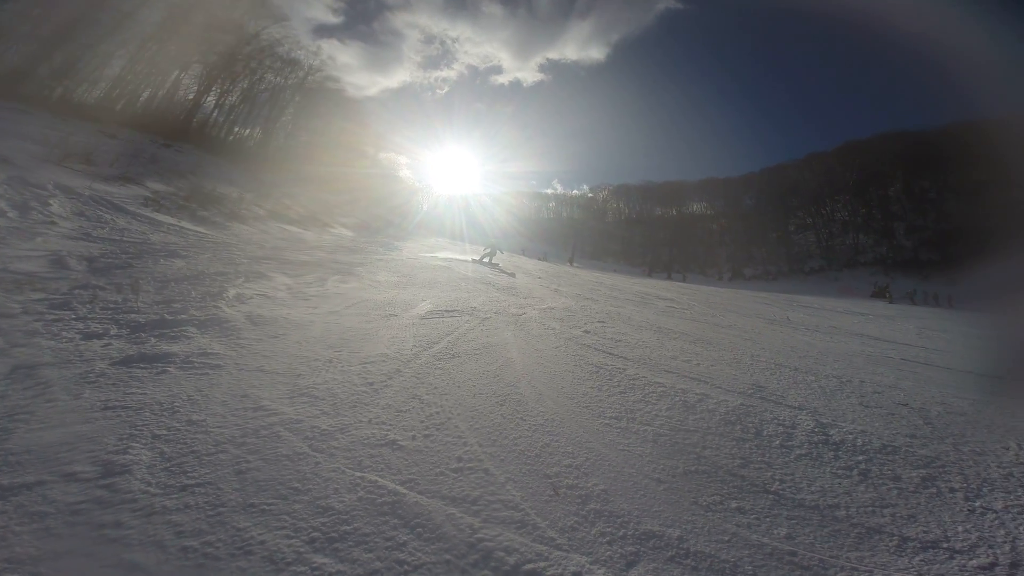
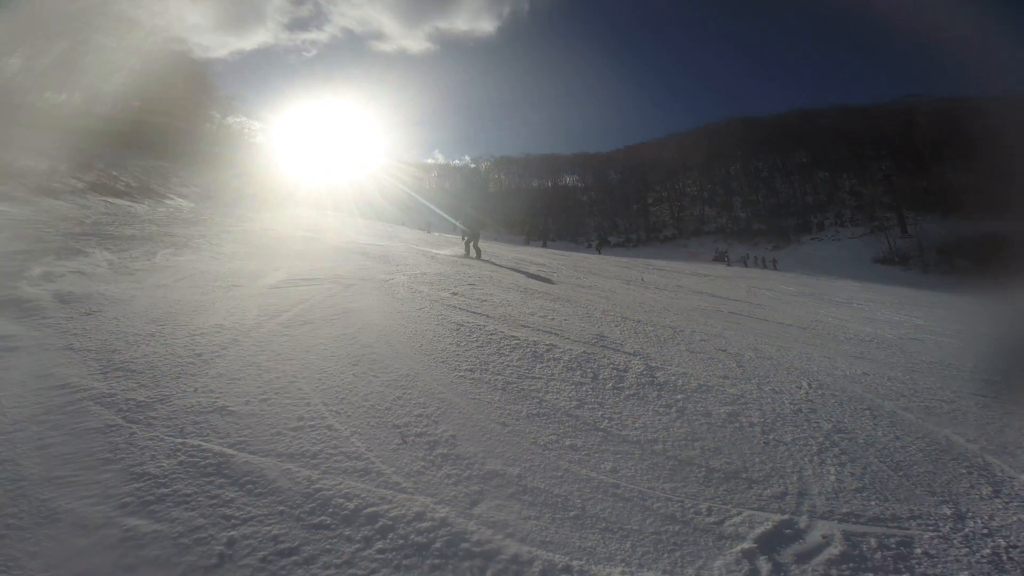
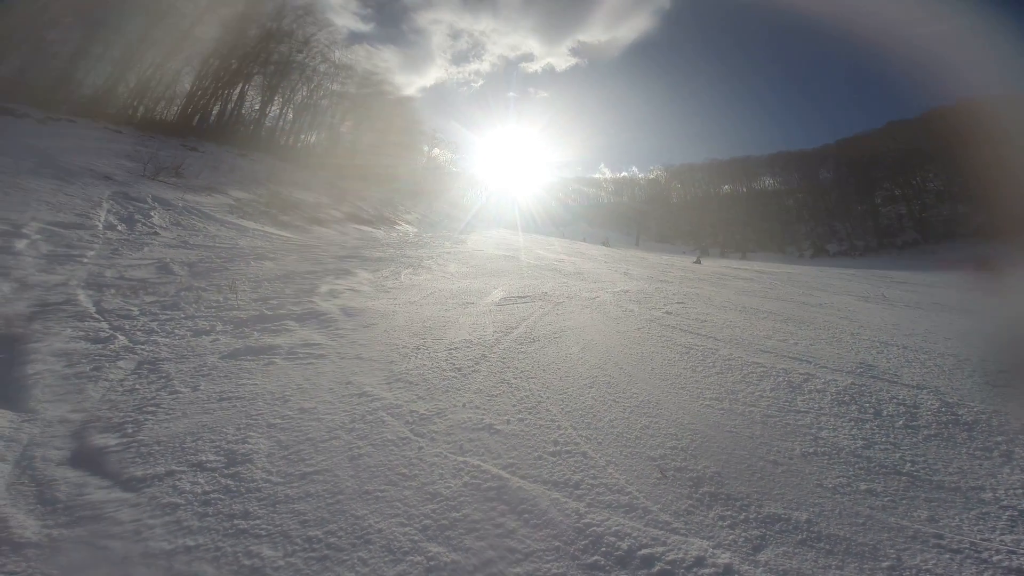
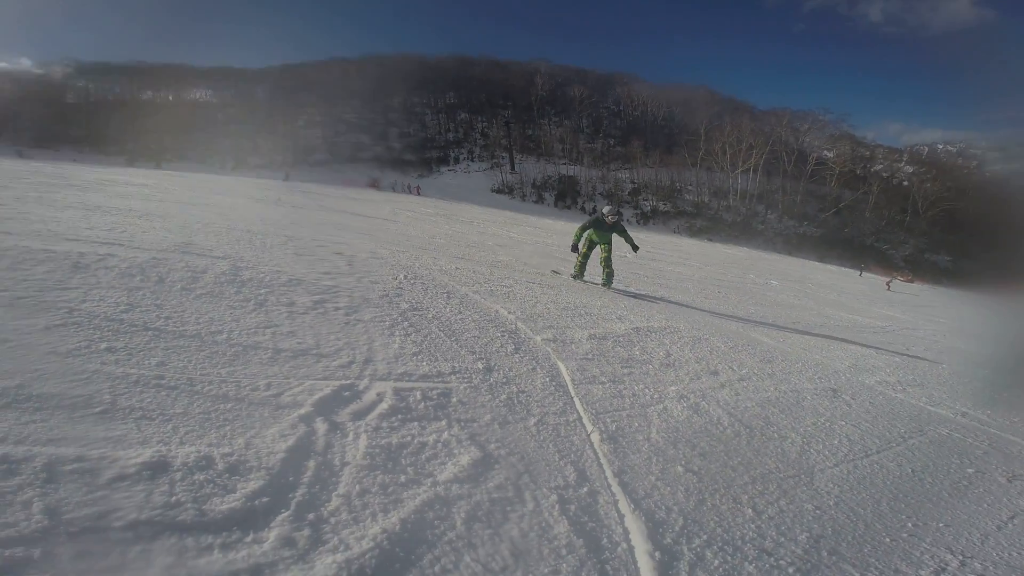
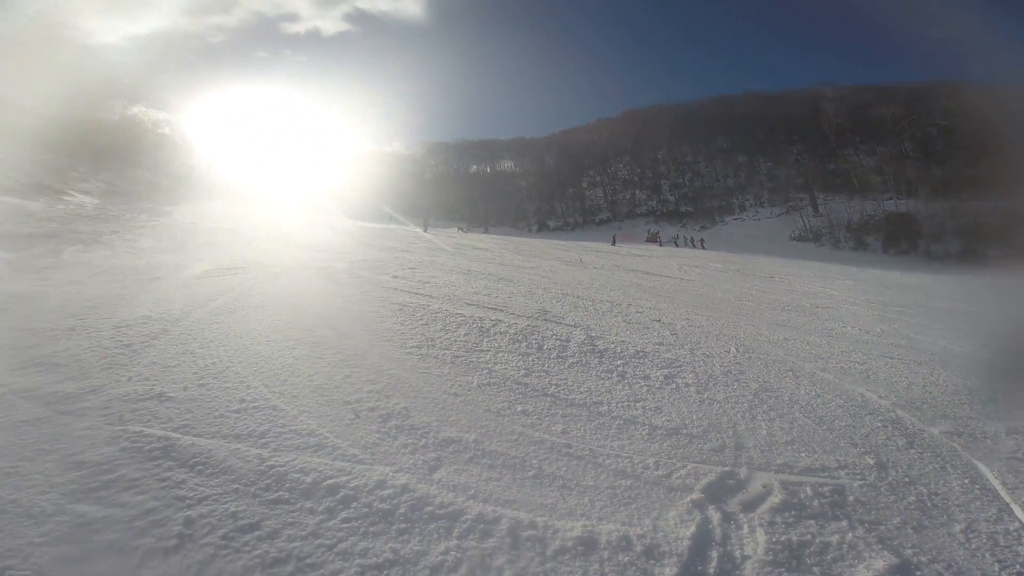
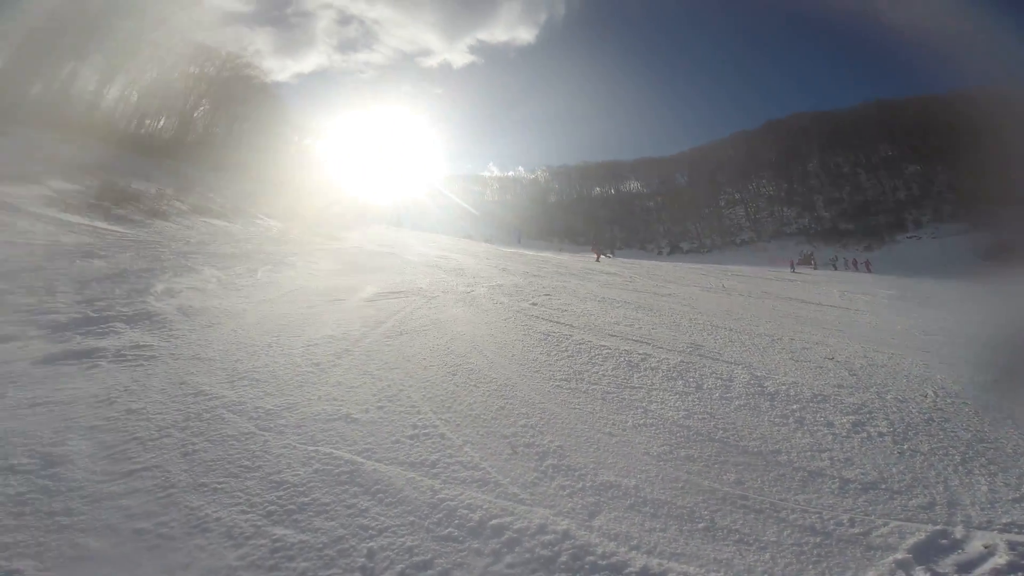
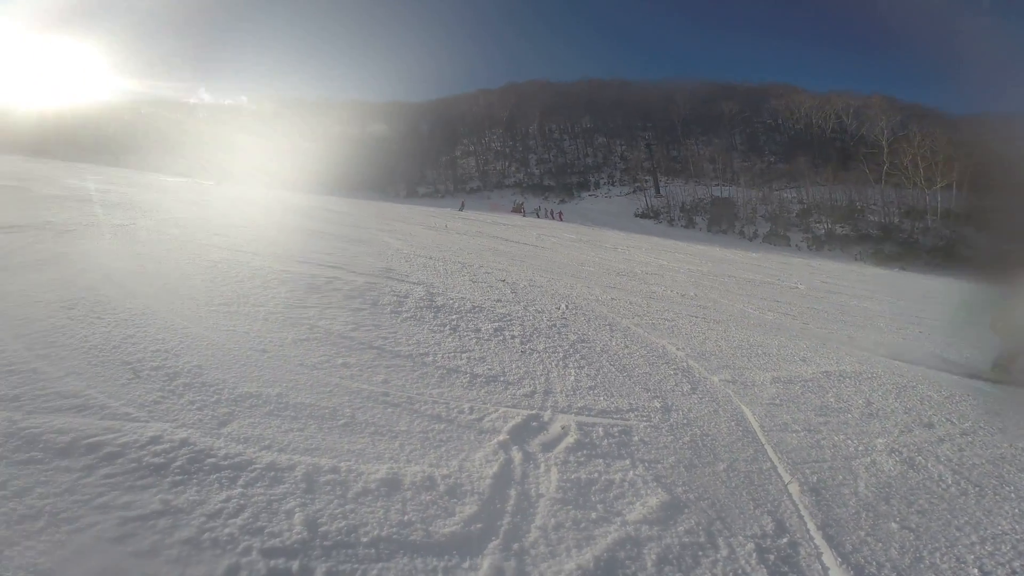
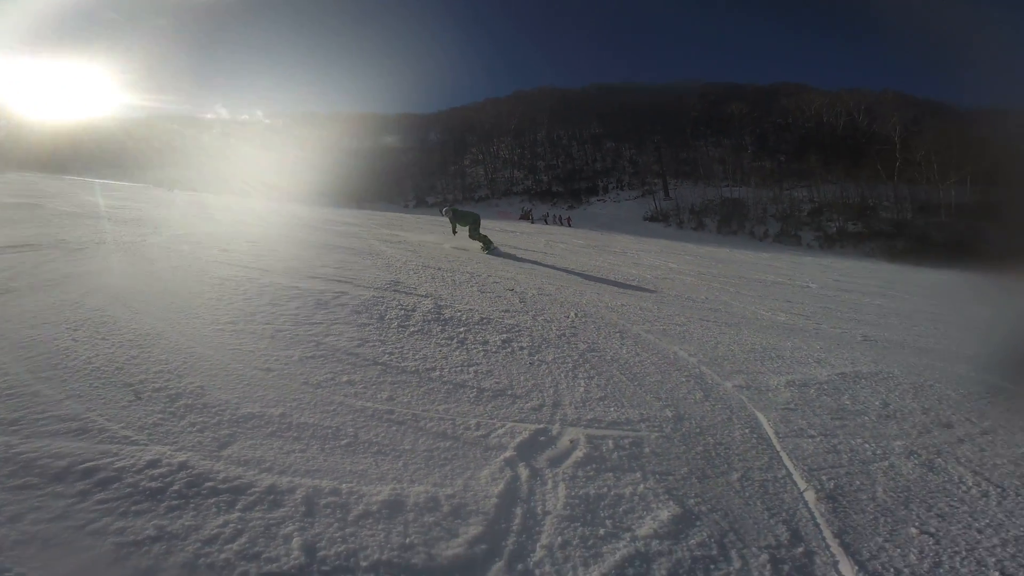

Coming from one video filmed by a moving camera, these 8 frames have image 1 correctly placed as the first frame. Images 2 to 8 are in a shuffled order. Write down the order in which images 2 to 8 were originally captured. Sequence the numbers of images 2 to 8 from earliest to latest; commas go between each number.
2, 8, 4, 7, 5, 6, 3
